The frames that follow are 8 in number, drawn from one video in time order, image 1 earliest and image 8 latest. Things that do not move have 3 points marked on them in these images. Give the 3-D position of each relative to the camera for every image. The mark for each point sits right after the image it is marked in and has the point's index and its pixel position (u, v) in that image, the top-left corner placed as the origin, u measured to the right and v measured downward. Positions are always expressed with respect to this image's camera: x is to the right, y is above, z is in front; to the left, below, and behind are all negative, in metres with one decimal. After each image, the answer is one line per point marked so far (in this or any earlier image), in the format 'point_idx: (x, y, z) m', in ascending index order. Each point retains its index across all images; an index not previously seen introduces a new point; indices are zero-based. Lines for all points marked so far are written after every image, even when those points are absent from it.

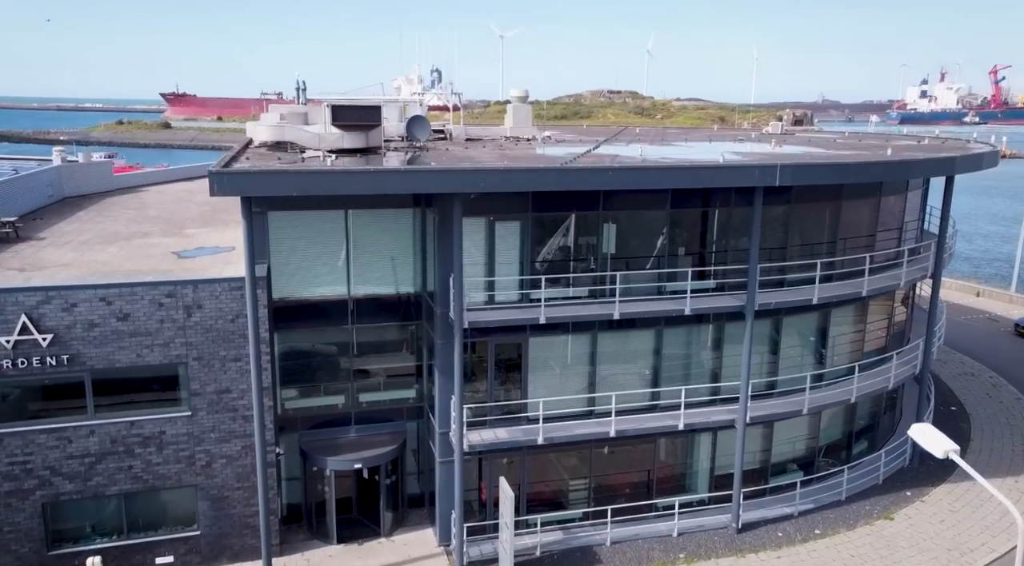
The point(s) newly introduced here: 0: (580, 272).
0: (+1.6, +0.2, +18.4) m
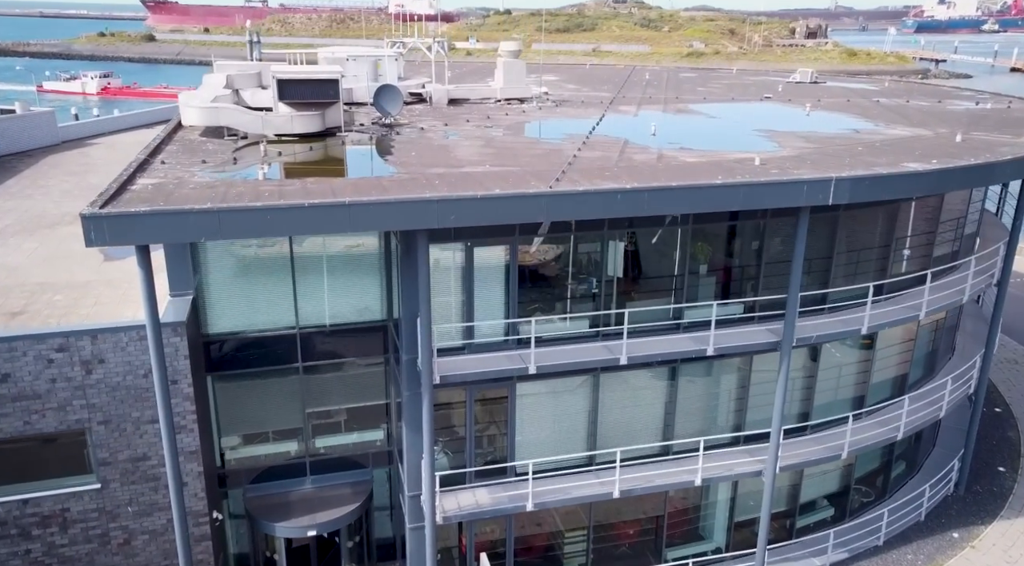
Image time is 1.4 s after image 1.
0: (+1.3, -0.3, +15.0) m
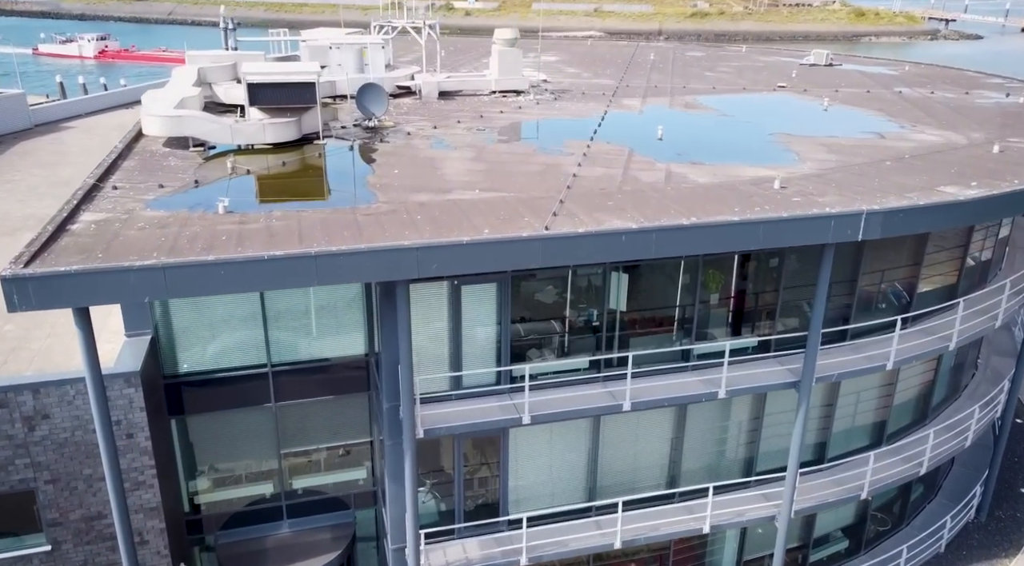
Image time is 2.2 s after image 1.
0: (+1.1, -0.9, +13.6) m
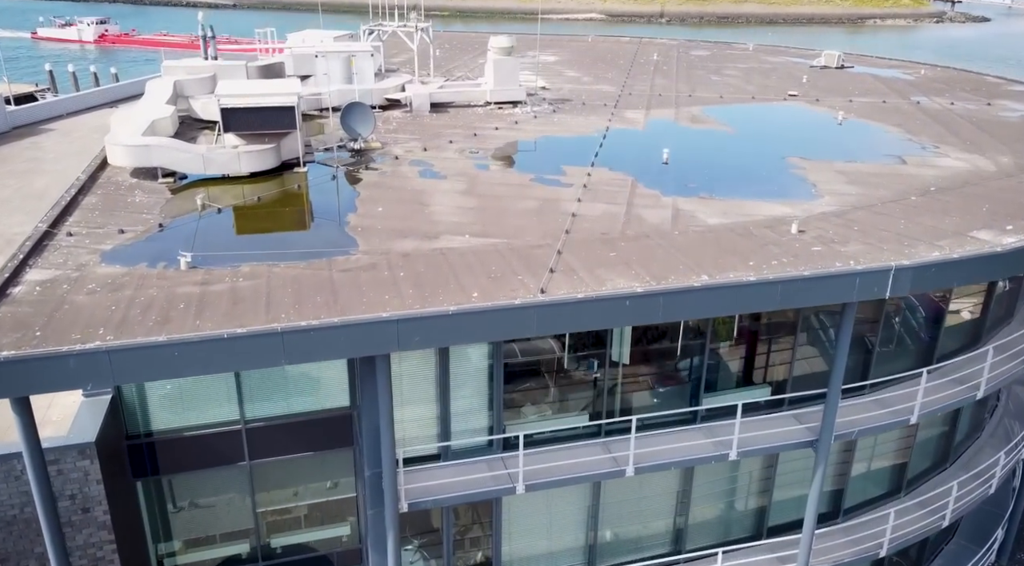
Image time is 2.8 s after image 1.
0: (+1.0, -1.7, +12.6) m
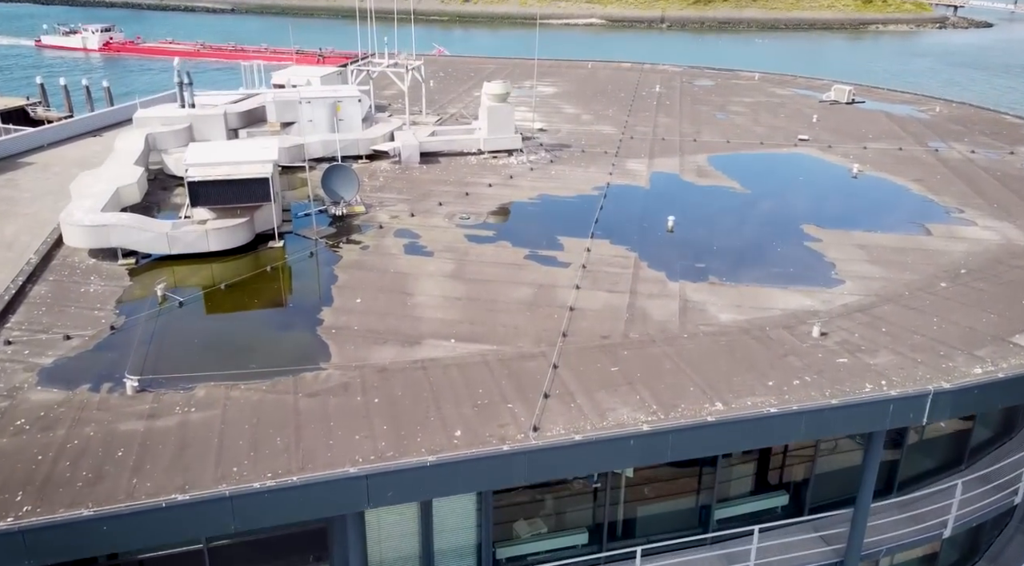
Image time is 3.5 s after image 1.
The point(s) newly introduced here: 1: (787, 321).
0: (+0.9, -3.1, +11.3) m
1: (+3.8, -0.5, +11.4) m
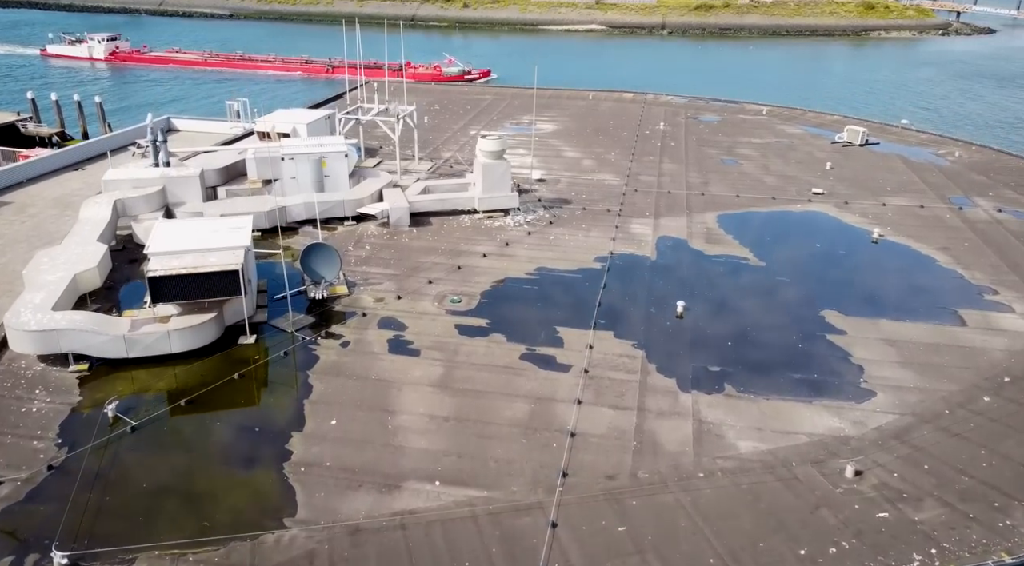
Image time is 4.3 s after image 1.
0: (+0.8, -4.7, +10.0) m
1: (+3.7, -2.1, +10.1) m
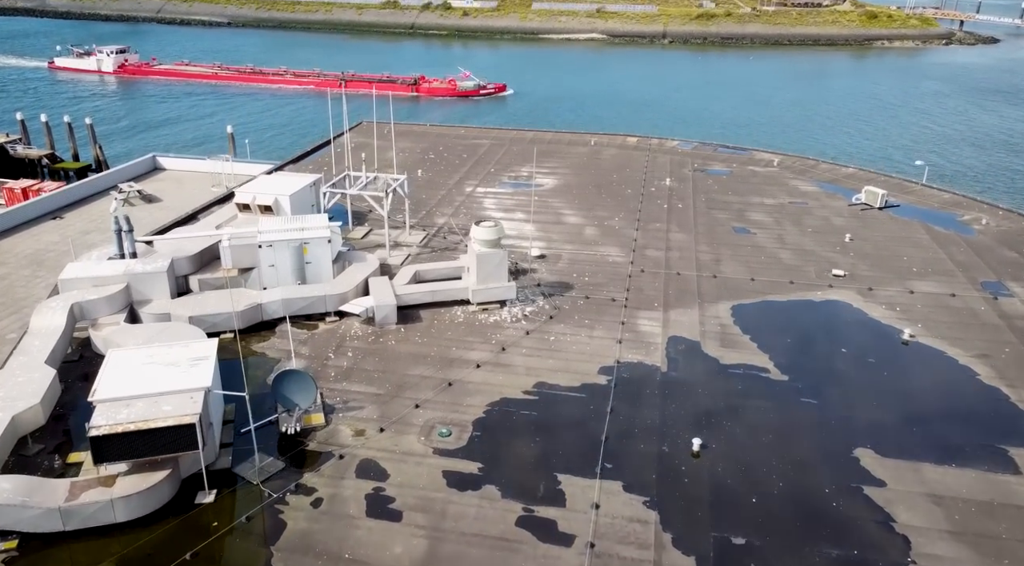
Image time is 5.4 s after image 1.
0: (+0.8, -6.8, +8.5) m
1: (+3.7, -4.2, +8.6) m
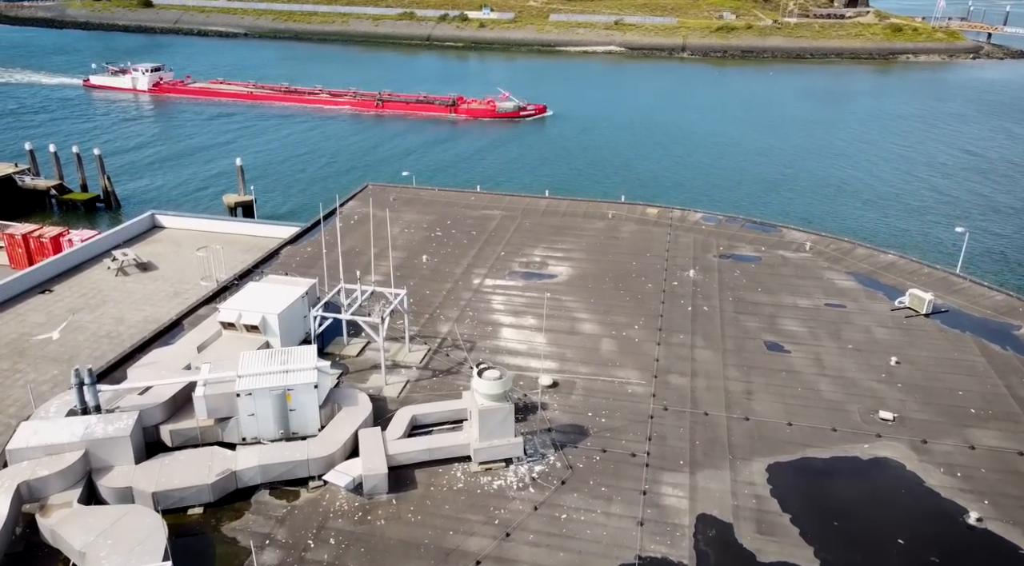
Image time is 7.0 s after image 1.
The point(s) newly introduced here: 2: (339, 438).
0: (+0.7, -9.7, +6.4) m
1: (+3.6, -7.1, +6.5) m
2: (-3.3, -3.0, +15.3) m
